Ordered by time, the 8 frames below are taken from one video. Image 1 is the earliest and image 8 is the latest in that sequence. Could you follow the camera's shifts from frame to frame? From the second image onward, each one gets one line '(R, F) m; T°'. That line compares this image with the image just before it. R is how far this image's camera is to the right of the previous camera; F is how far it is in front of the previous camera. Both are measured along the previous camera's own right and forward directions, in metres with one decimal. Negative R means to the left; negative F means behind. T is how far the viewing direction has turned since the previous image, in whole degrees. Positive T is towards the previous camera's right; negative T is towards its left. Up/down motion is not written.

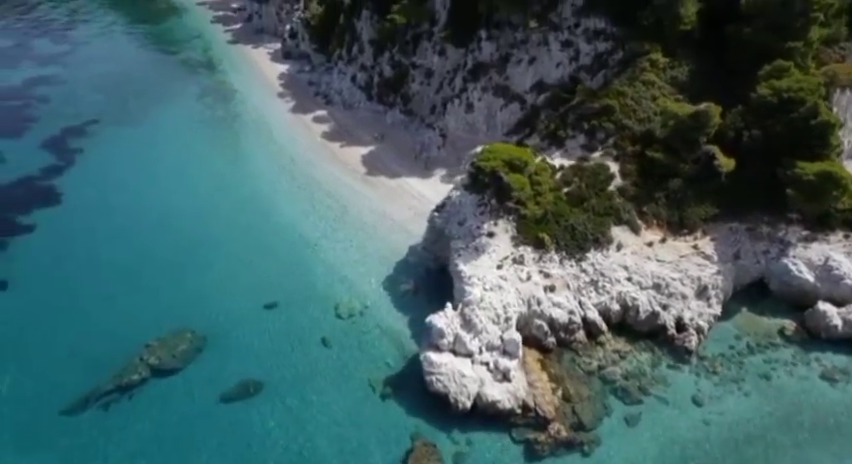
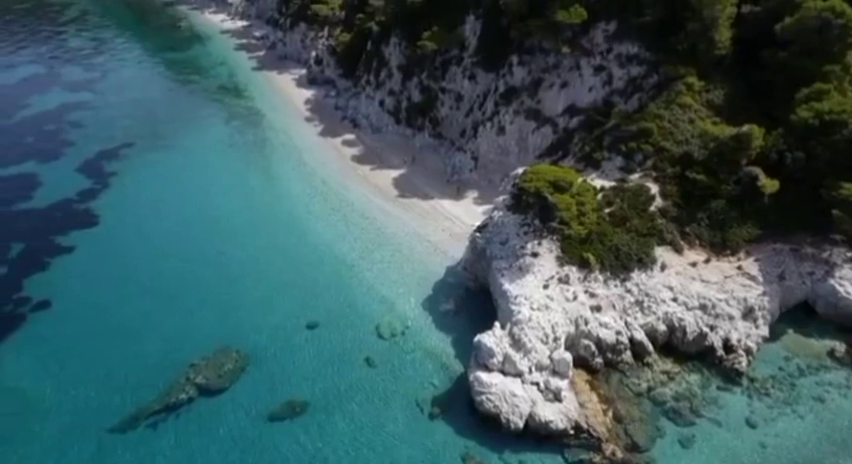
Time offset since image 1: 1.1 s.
(-1.6, -0.2) m; -1°
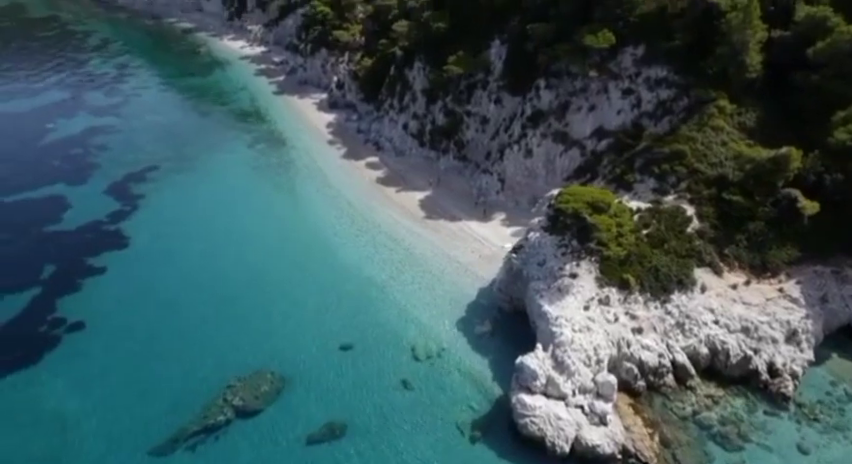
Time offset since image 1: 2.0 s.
(-1.3, 0.0) m; -1°
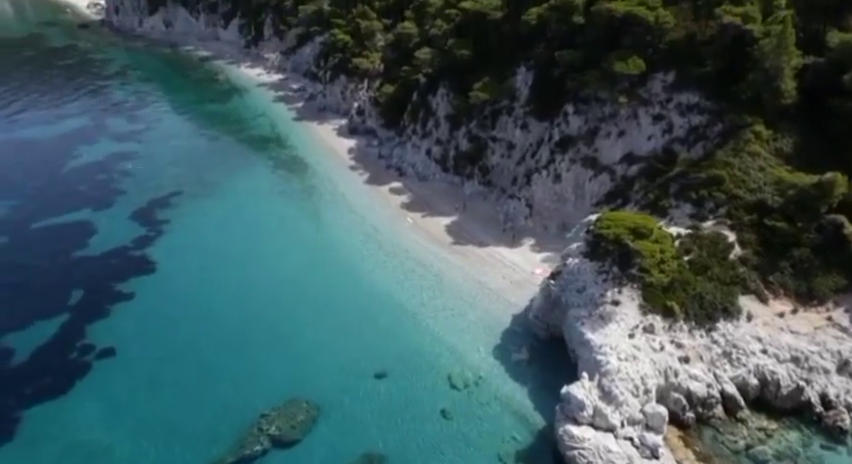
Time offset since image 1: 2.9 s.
(-1.3, +0.2) m; -1°
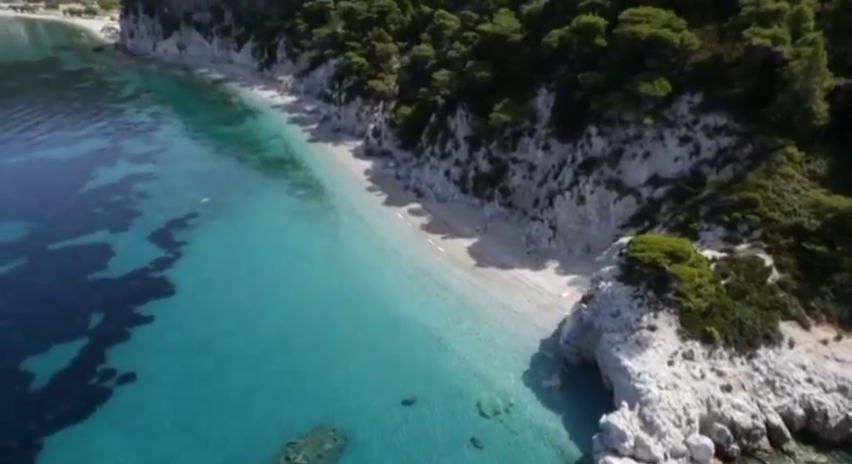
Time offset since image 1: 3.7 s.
(-1.0, +0.4) m; -1°
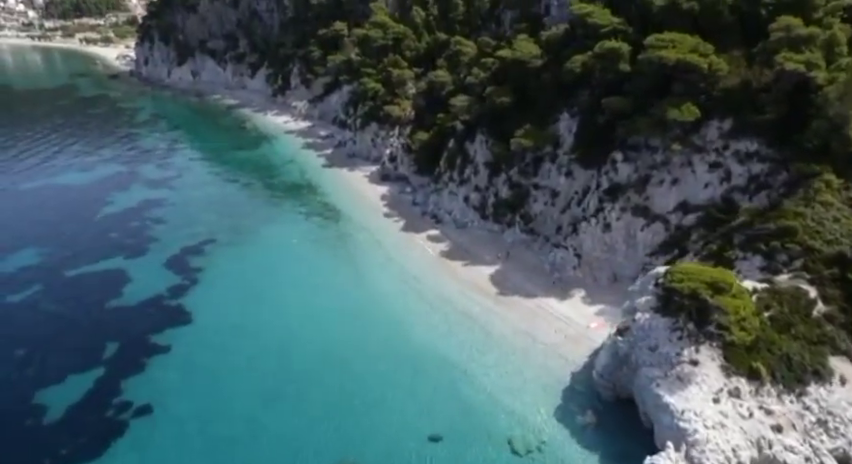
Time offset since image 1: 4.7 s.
(-0.9, +0.7) m; -1°
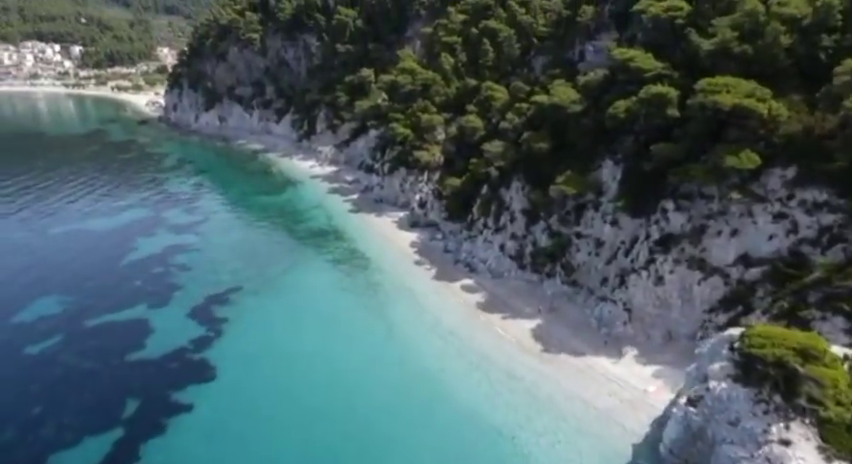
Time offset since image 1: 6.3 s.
(-1.3, +1.7) m; -2°
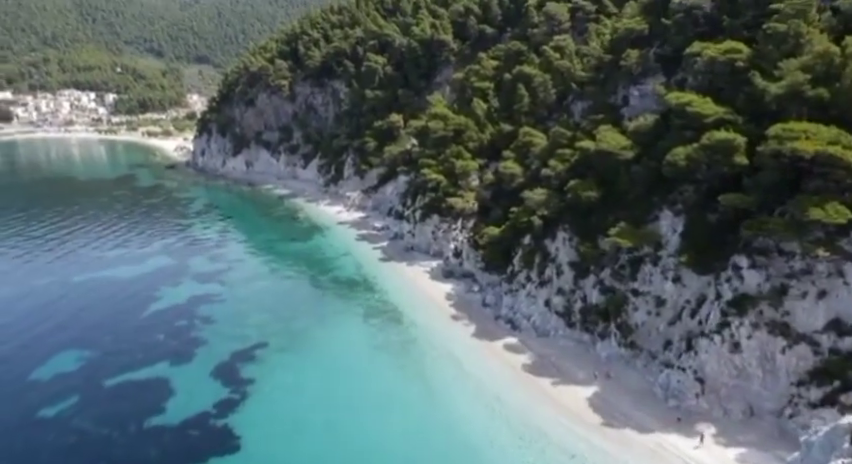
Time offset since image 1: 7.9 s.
(-1.4, +2.5) m; -2°
